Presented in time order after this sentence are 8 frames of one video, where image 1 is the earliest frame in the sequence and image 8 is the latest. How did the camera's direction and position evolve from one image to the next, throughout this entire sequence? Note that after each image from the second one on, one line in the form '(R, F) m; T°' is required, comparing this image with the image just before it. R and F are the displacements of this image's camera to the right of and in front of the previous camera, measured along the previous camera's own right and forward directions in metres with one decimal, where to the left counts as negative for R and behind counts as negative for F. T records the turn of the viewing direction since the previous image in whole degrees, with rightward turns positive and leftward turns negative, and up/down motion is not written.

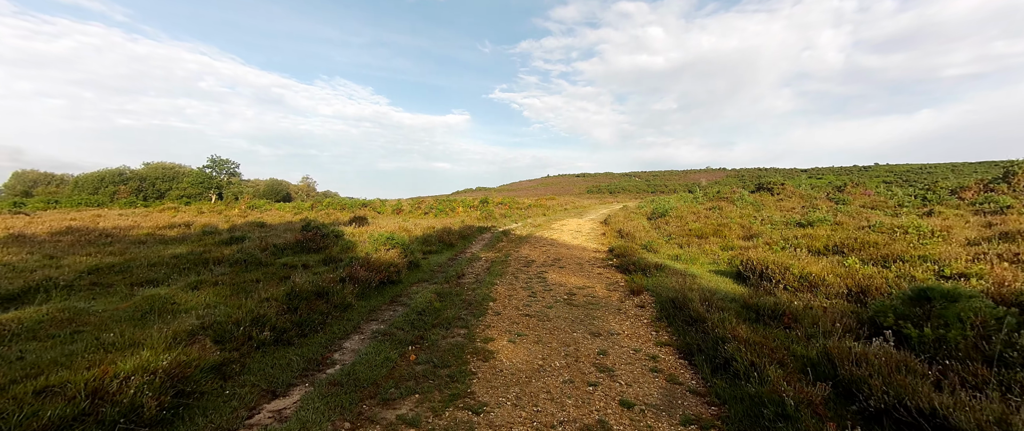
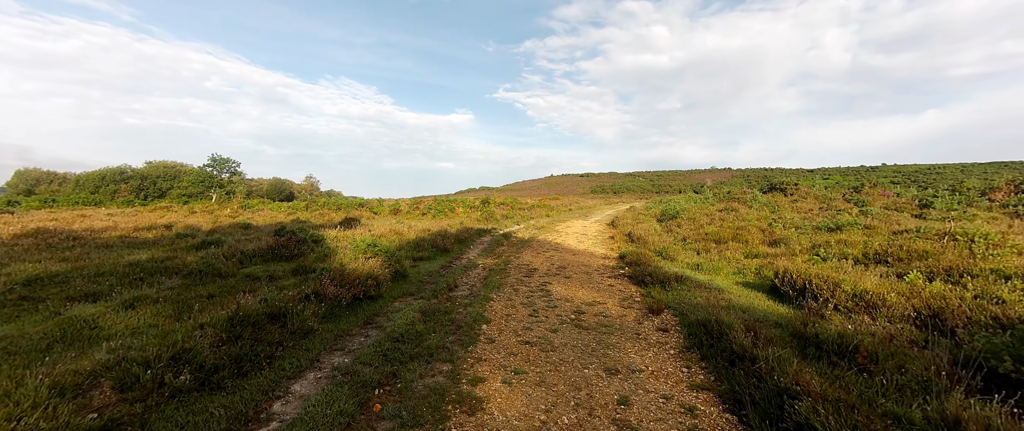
(+0.1, +1.1) m; -1°
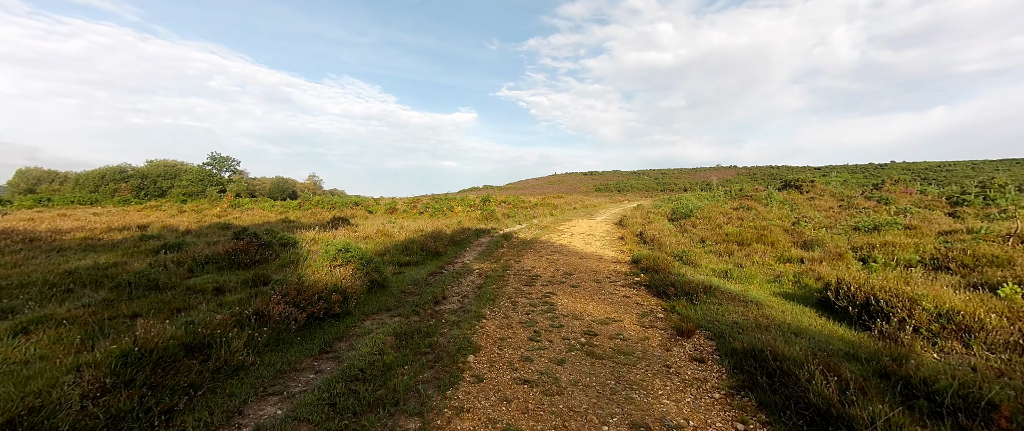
(+0.1, +1.1) m; -1°
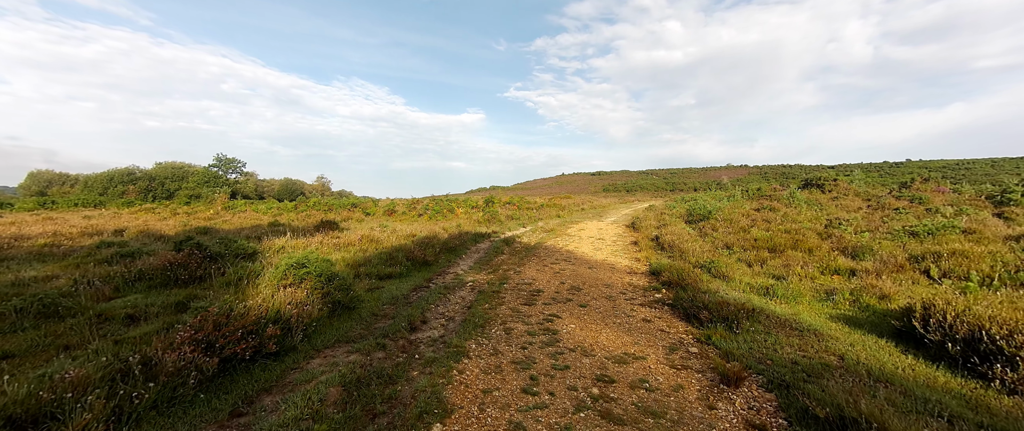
(+0.2, +1.2) m; -1°
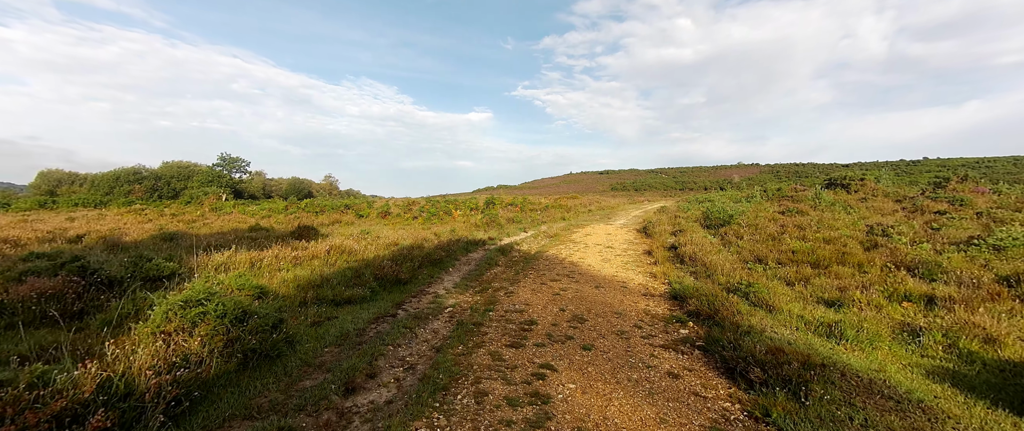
(+0.3, +1.4) m; -1°
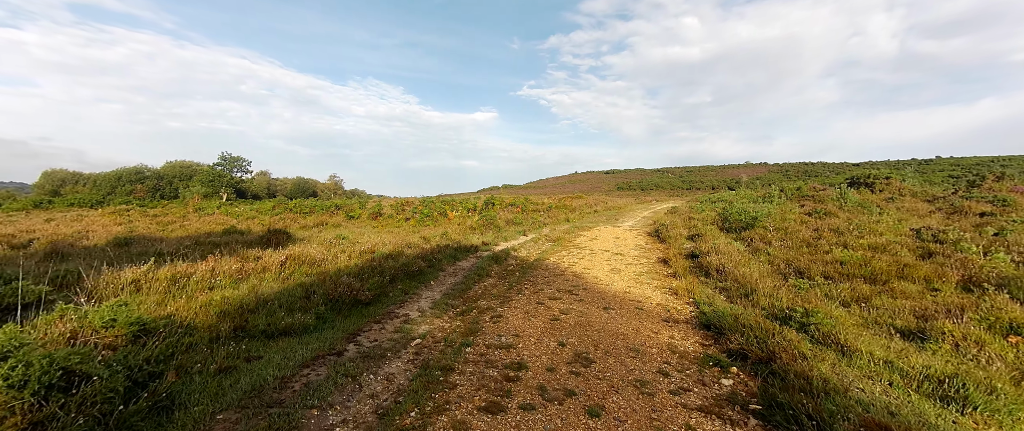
(+0.3, +1.4) m; -1°
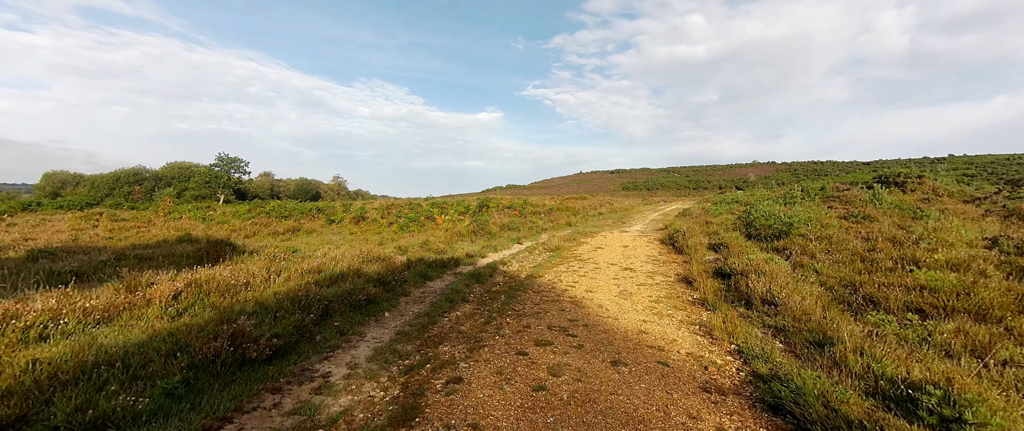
(+0.4, +1.8) m; -1°
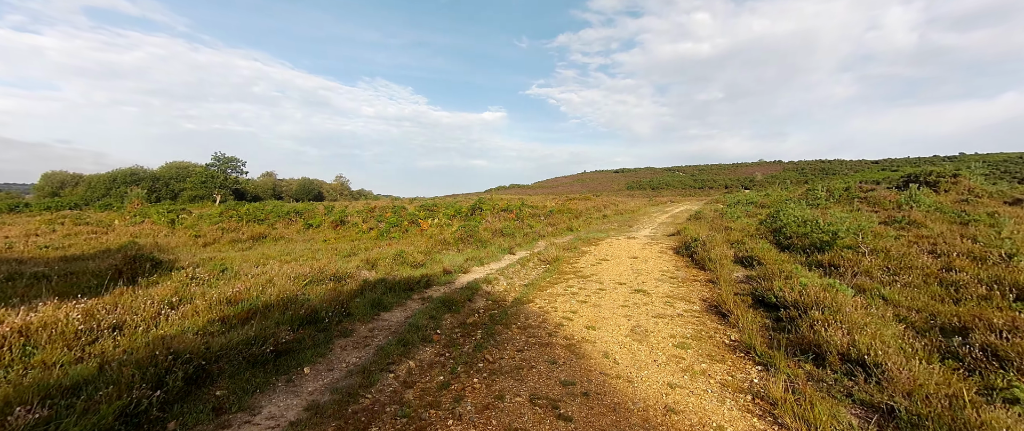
(+0.4, +1.7) m; -1°
